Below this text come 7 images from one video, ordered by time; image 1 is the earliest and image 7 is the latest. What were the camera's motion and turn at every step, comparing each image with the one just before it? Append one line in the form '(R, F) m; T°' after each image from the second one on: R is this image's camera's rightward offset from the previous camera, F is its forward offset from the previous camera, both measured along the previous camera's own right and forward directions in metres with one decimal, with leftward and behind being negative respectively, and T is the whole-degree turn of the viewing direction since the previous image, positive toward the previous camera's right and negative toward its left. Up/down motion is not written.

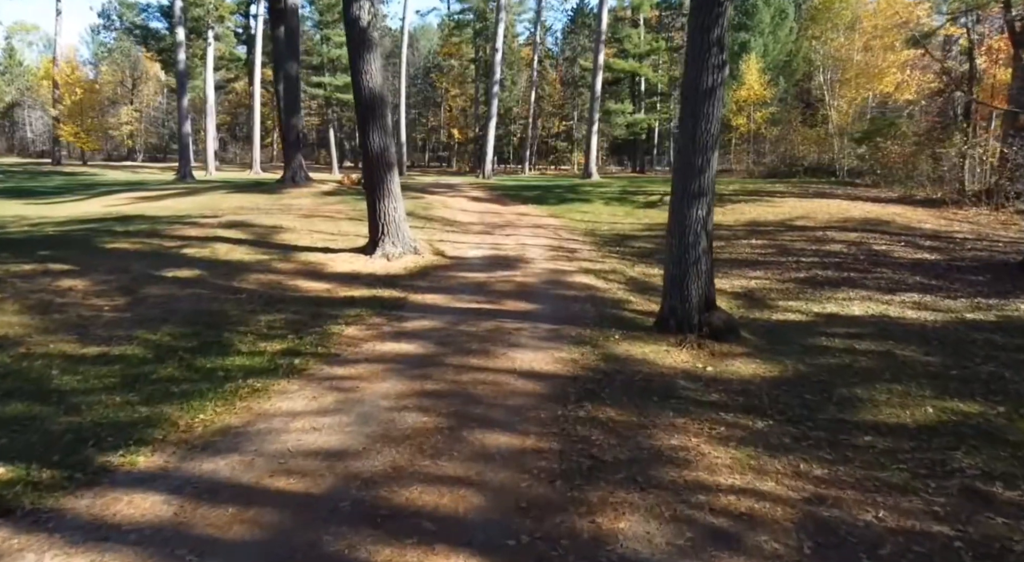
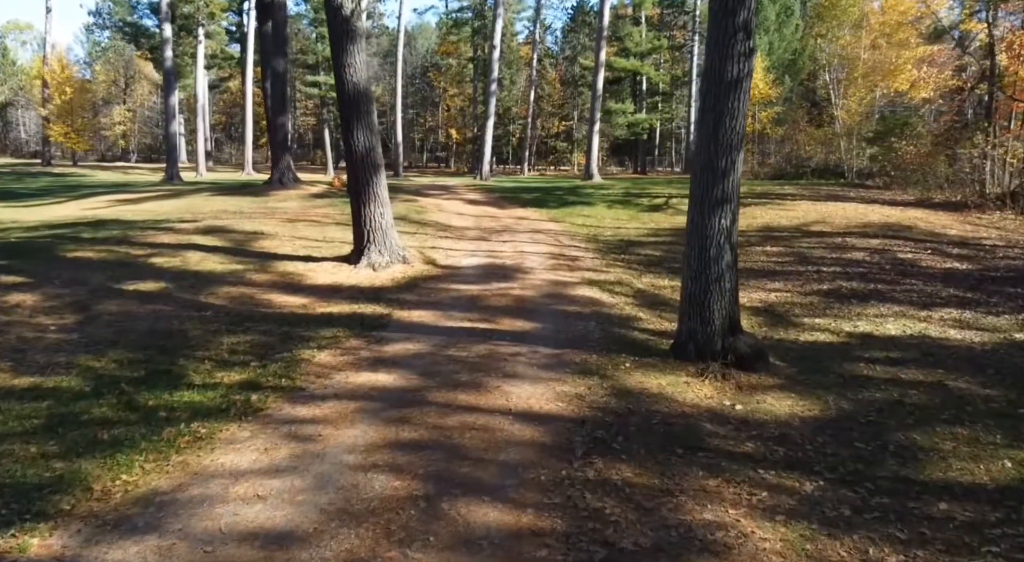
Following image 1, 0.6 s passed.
(0.0, +0.9) m; 0°
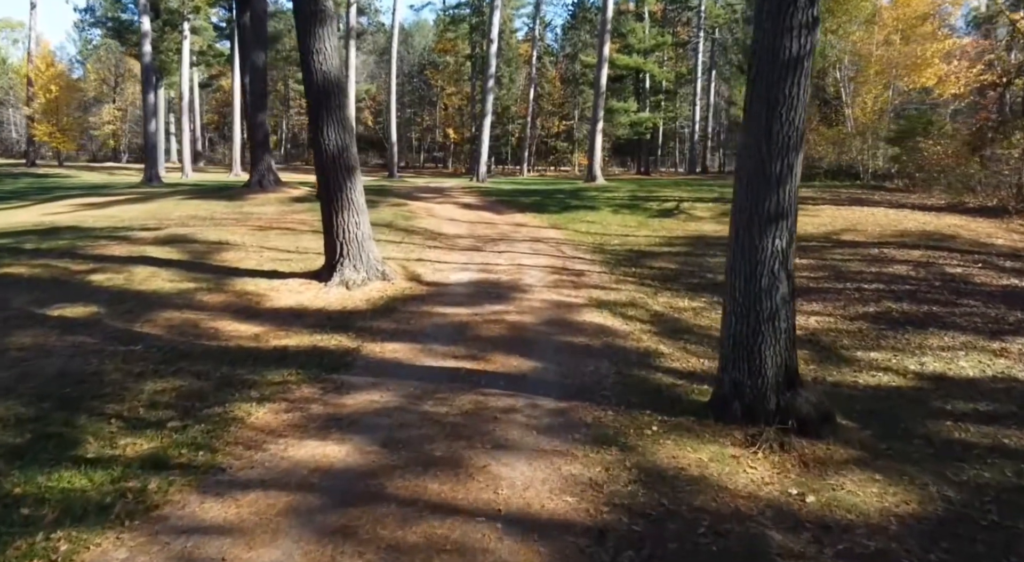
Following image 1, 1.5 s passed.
(+0.1, +1.4) m; 0°
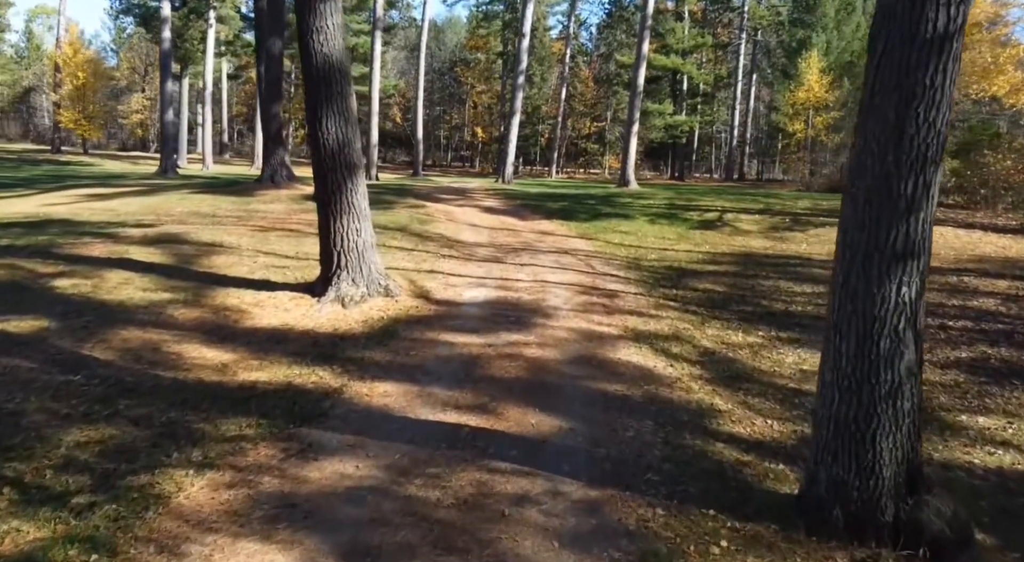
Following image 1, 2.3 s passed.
(0.0, +1.3) m; -2°
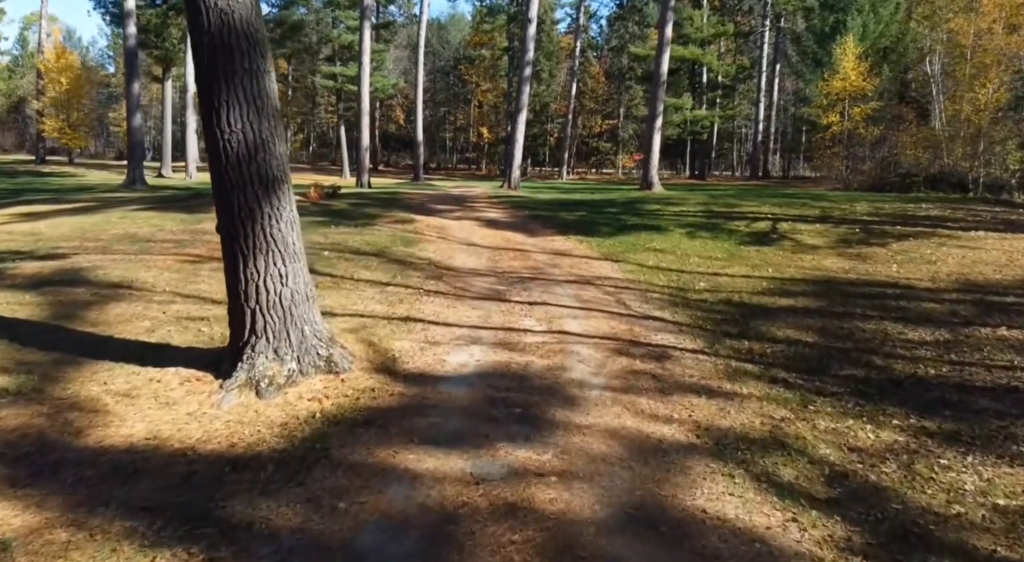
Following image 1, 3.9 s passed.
(+0.1, +2.6) m; -1°
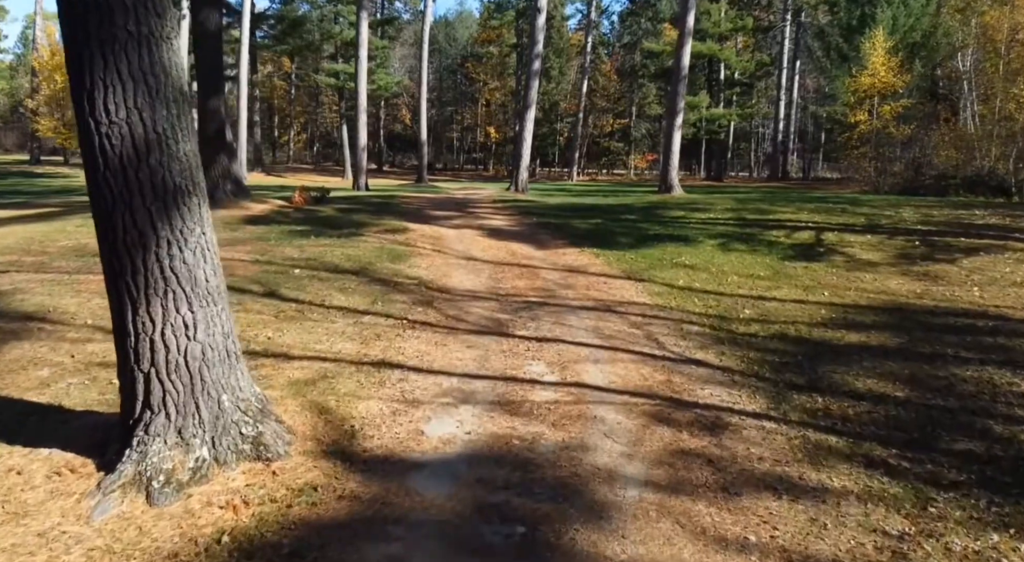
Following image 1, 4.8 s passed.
(0.0, +1.5) m; -1°
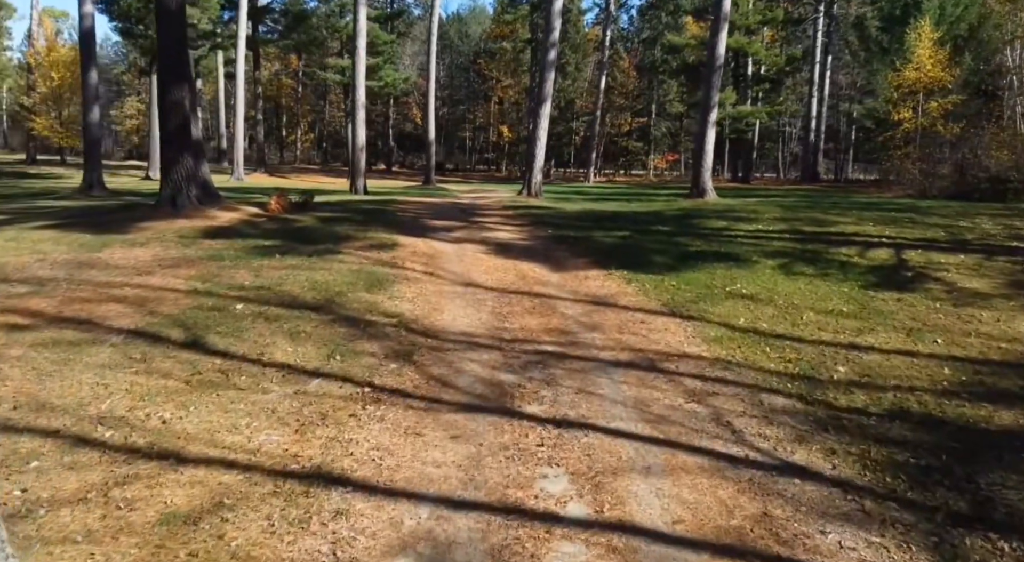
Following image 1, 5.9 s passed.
(0.0, +1.9) m; -1°
